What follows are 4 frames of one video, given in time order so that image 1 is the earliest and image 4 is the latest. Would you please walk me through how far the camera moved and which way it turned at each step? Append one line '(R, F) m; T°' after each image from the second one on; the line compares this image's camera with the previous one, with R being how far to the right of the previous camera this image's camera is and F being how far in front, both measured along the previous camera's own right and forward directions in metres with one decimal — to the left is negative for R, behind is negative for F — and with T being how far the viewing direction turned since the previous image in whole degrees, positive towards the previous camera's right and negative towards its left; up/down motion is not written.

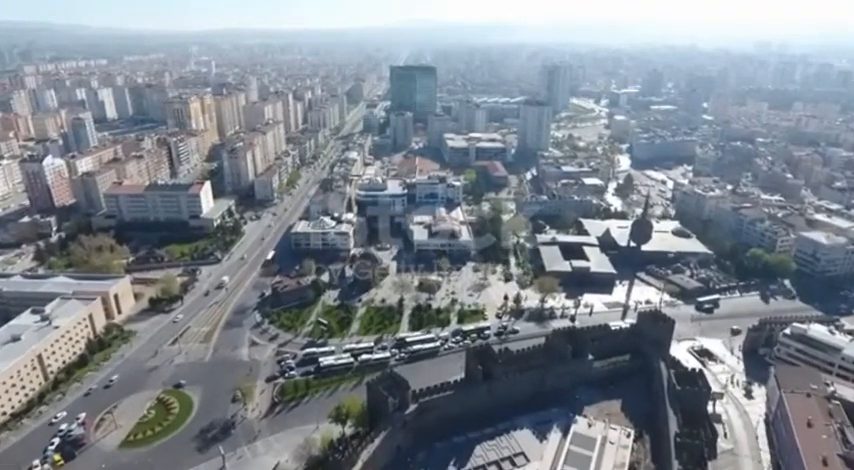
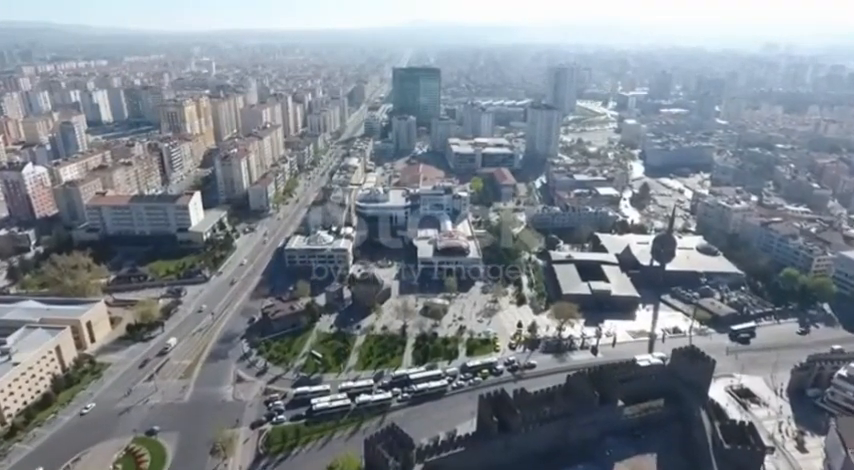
(-0.3, +4.3) m; 0°
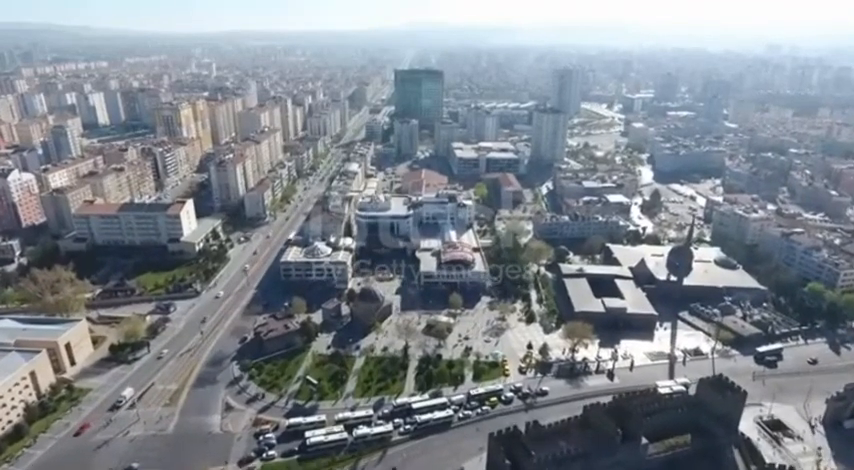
(-0.2, +2.7) m; 0°
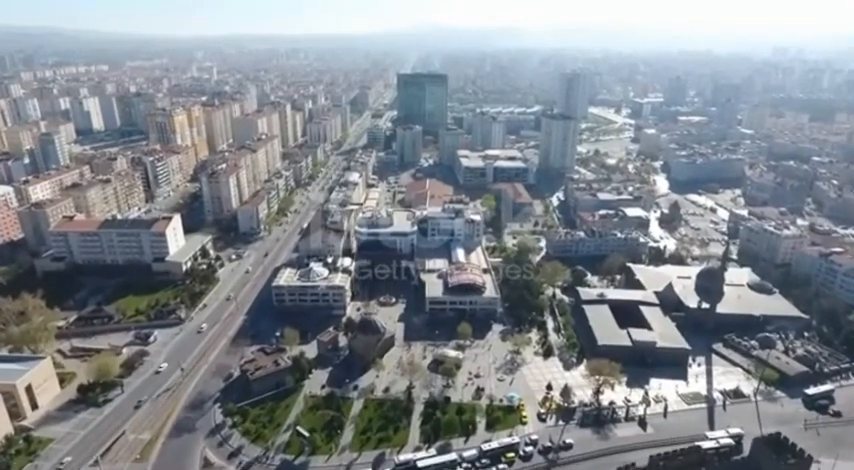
(-0.3, +4.3) m; 0°
